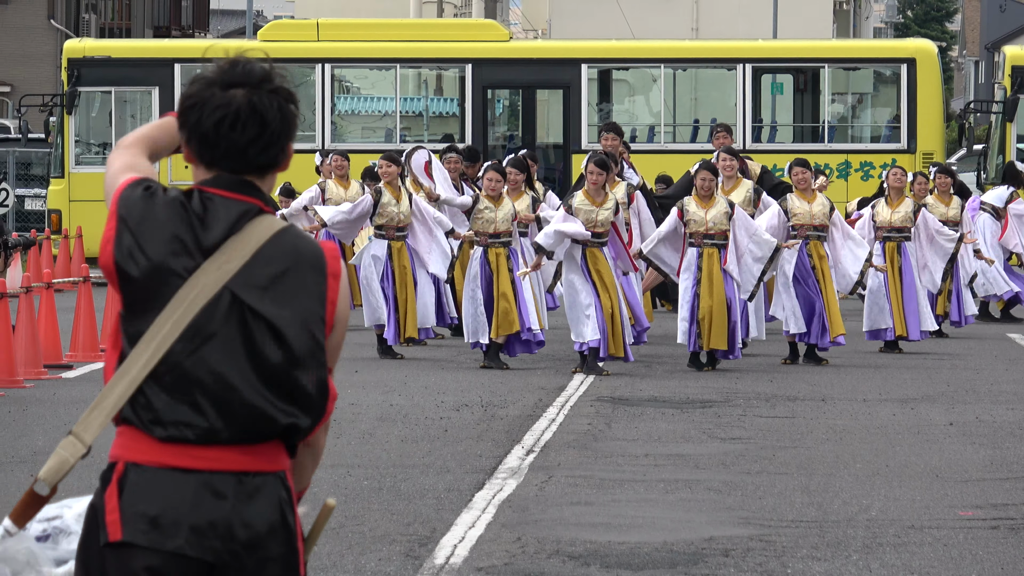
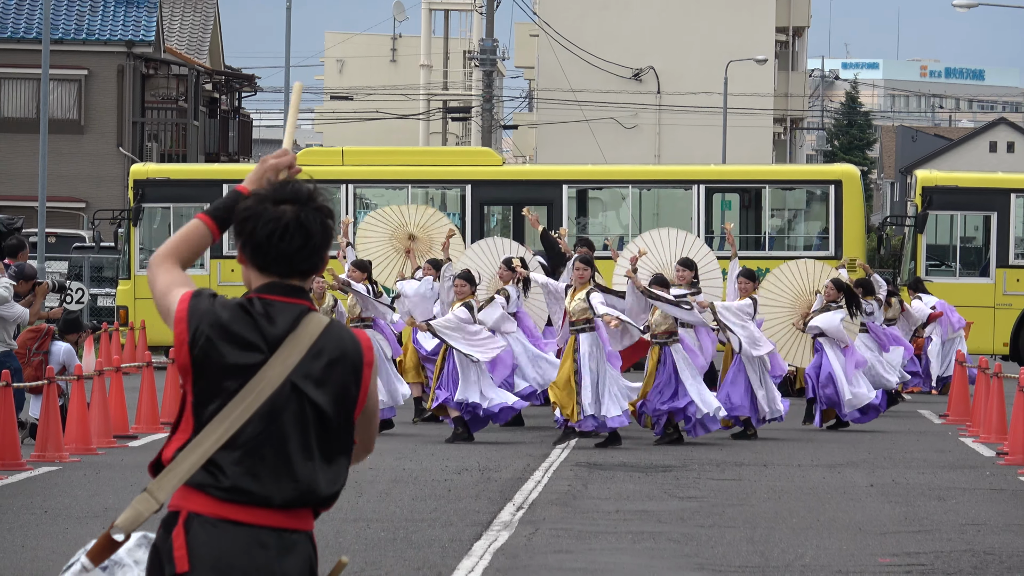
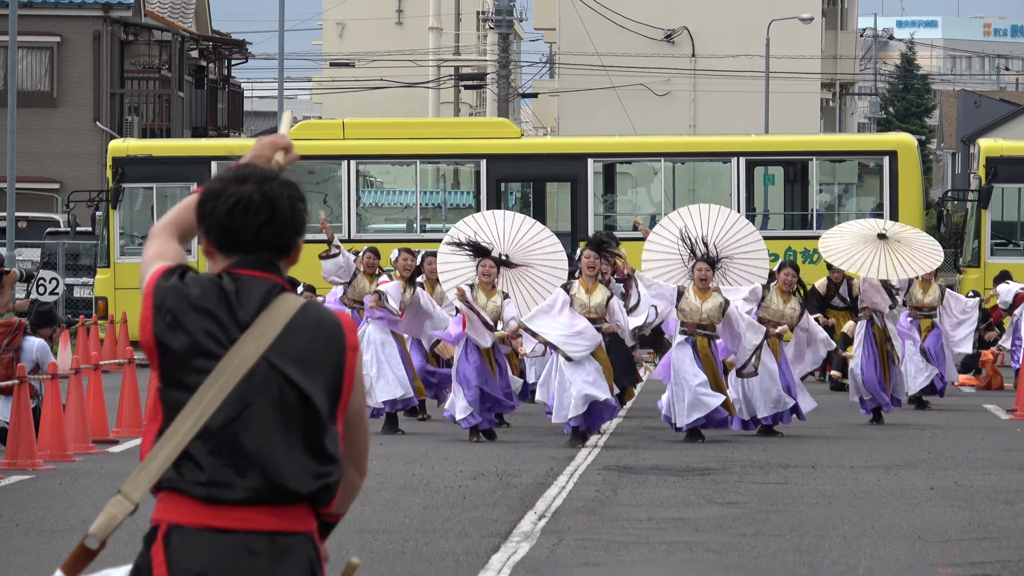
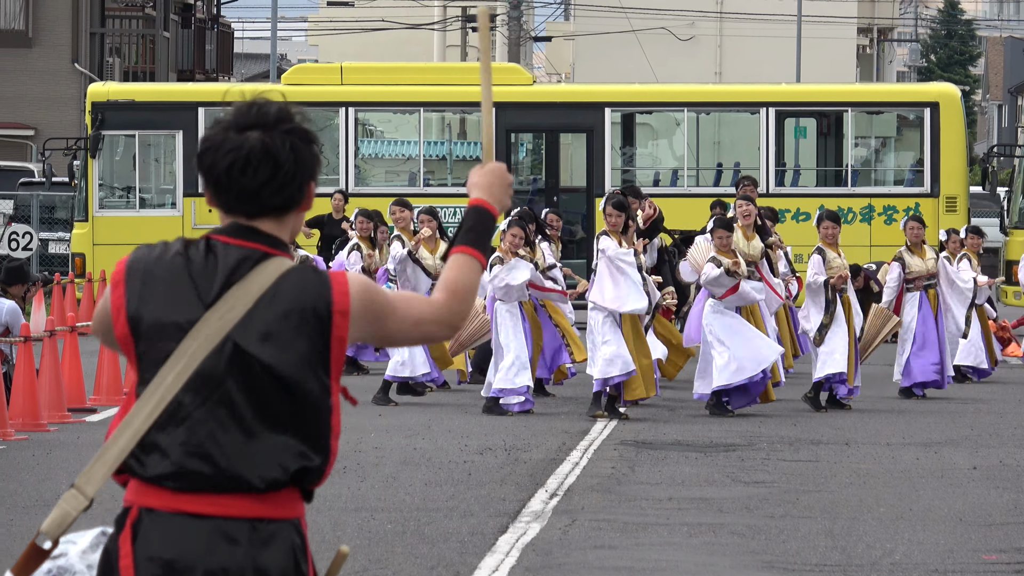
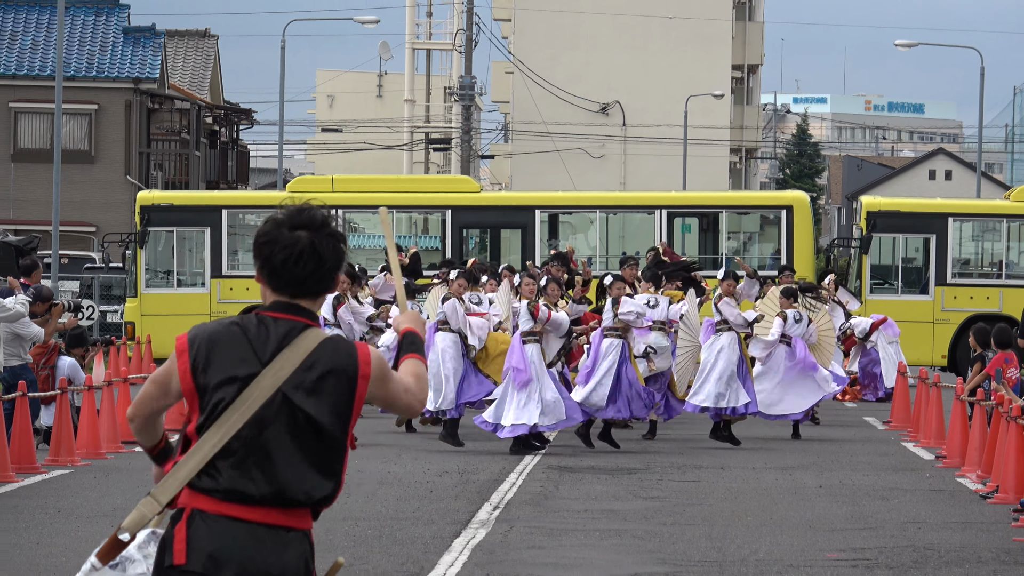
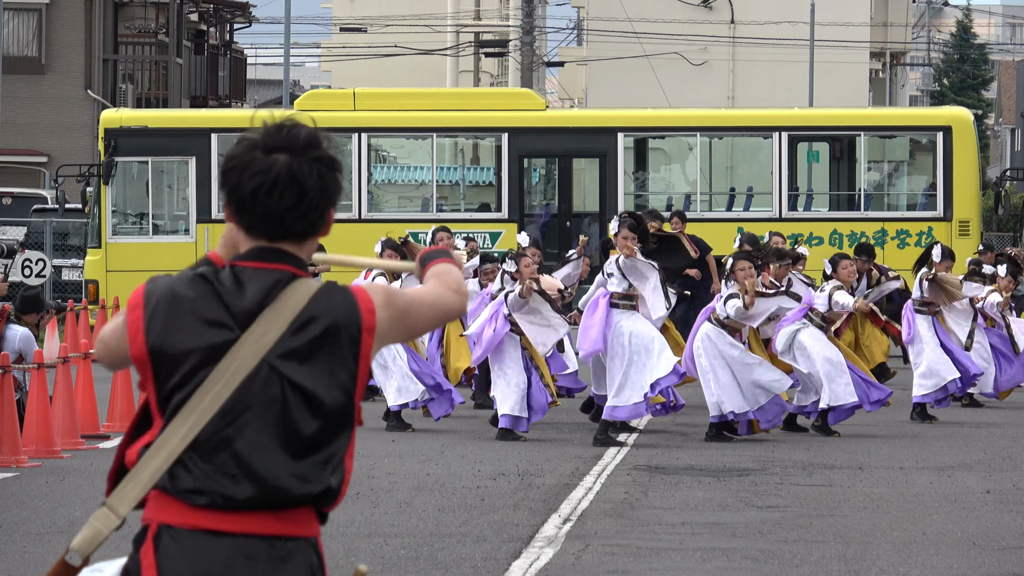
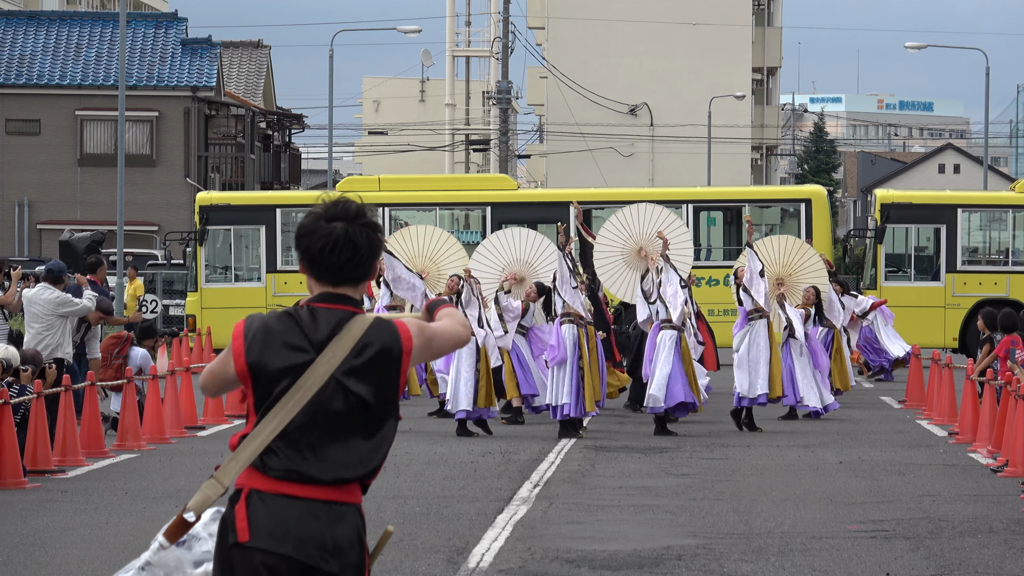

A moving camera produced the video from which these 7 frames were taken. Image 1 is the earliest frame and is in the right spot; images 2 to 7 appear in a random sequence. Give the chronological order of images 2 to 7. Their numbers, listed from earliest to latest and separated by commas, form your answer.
4, 6, 3, 2, 5, 7
